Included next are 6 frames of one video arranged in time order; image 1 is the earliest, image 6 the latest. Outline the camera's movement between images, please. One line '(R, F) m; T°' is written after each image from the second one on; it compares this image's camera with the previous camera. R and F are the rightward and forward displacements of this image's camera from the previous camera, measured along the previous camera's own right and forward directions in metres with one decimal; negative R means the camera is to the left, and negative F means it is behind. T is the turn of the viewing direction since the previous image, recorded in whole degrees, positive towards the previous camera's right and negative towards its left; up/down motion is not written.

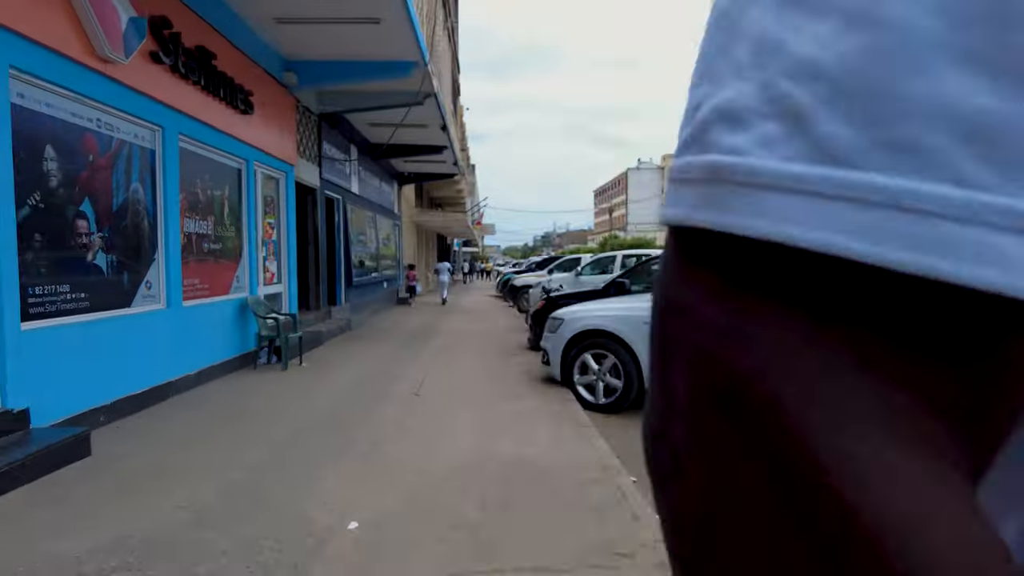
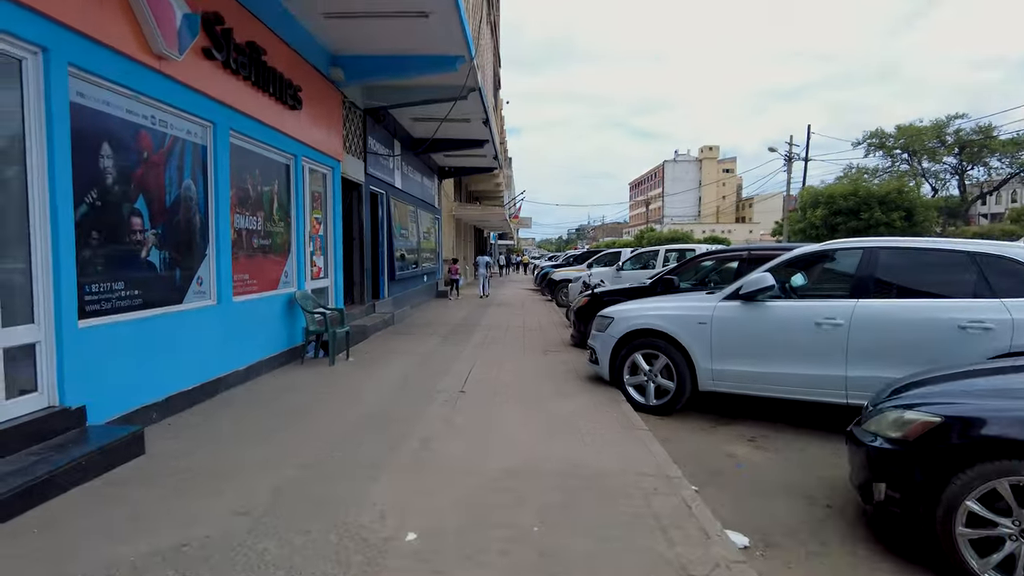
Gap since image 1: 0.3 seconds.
(-0.1, +0.1) m; -3°
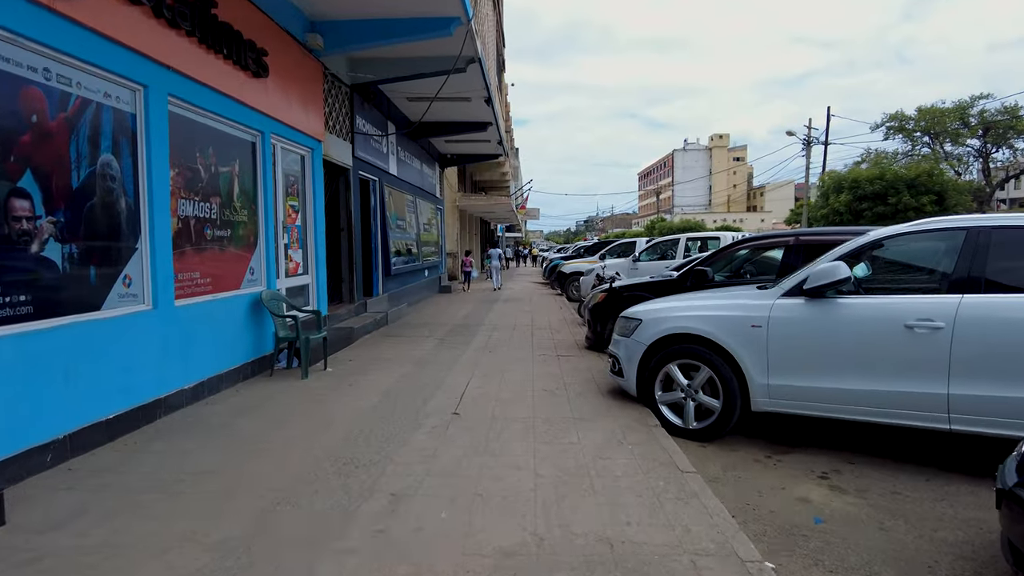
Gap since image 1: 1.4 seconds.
(0.0, +1.2) m; -1°
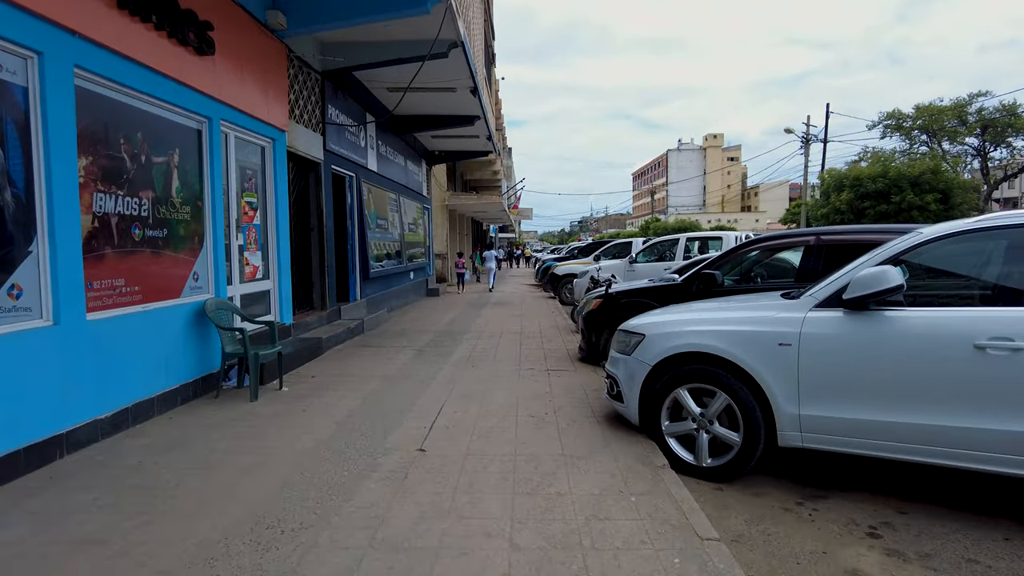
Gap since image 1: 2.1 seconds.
(+0.1, +0.9) m; 0°
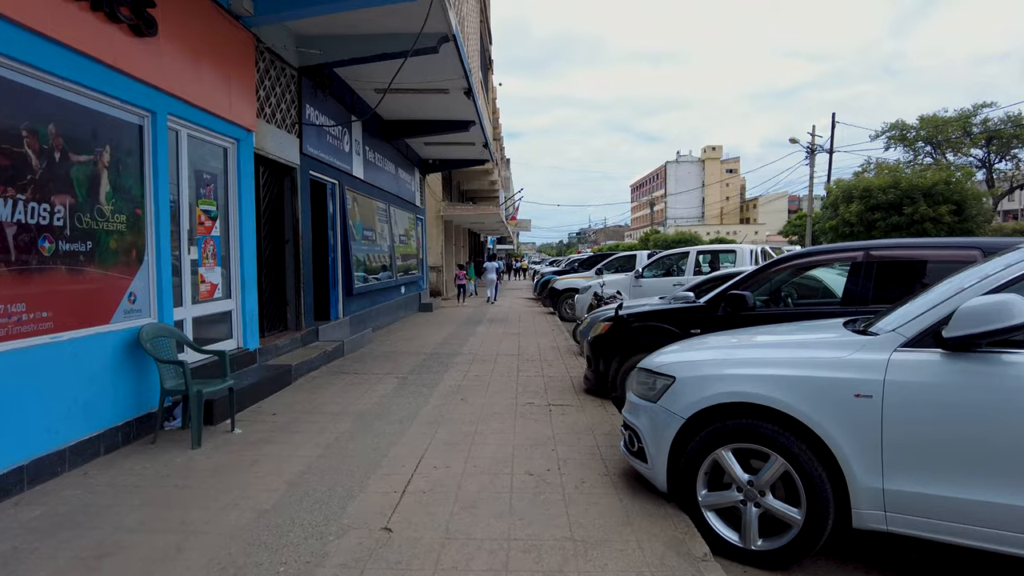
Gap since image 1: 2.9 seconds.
(0.0, +1.0) m; 0°
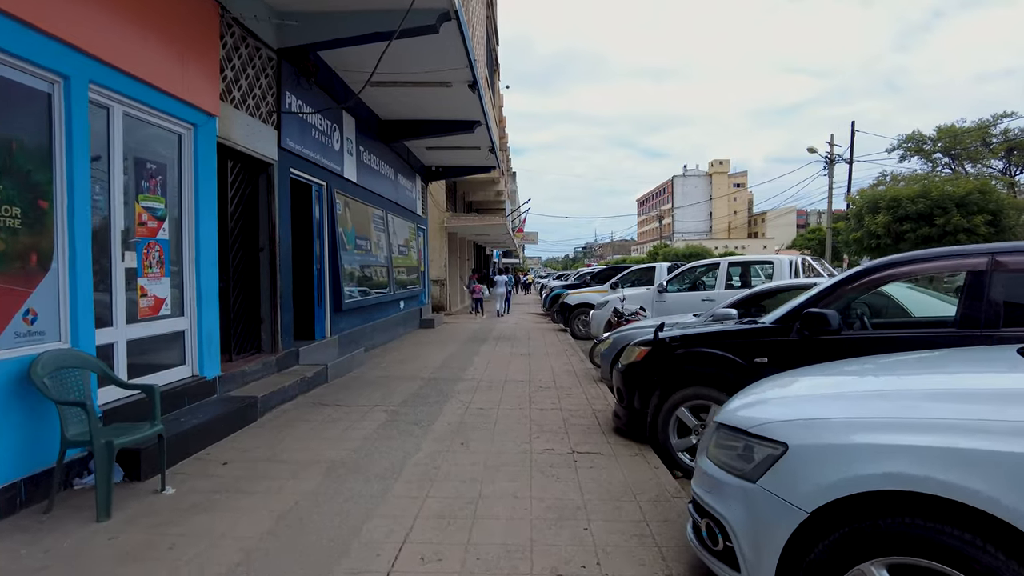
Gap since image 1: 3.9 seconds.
(-0.1, +1.2) m; 0°
